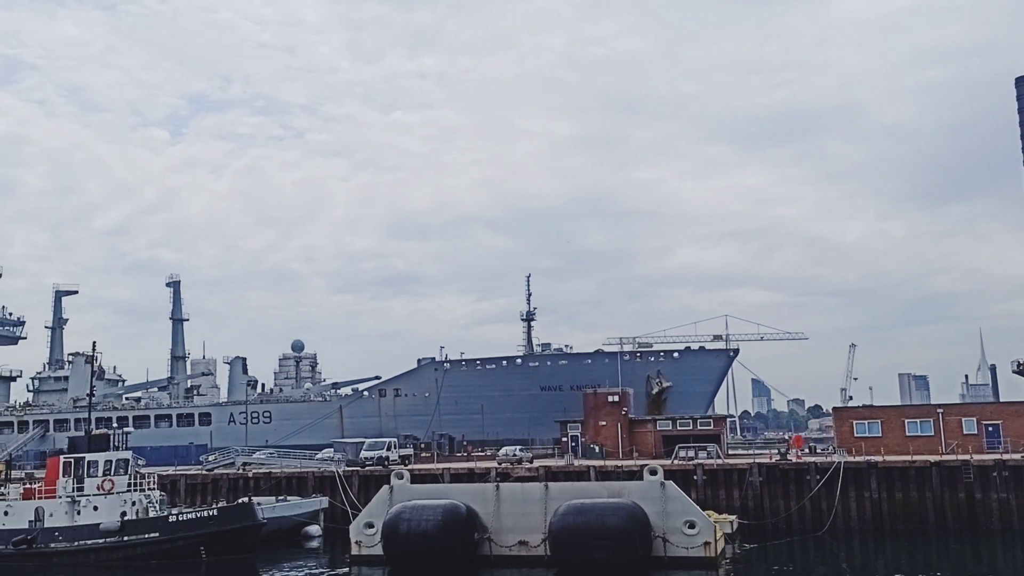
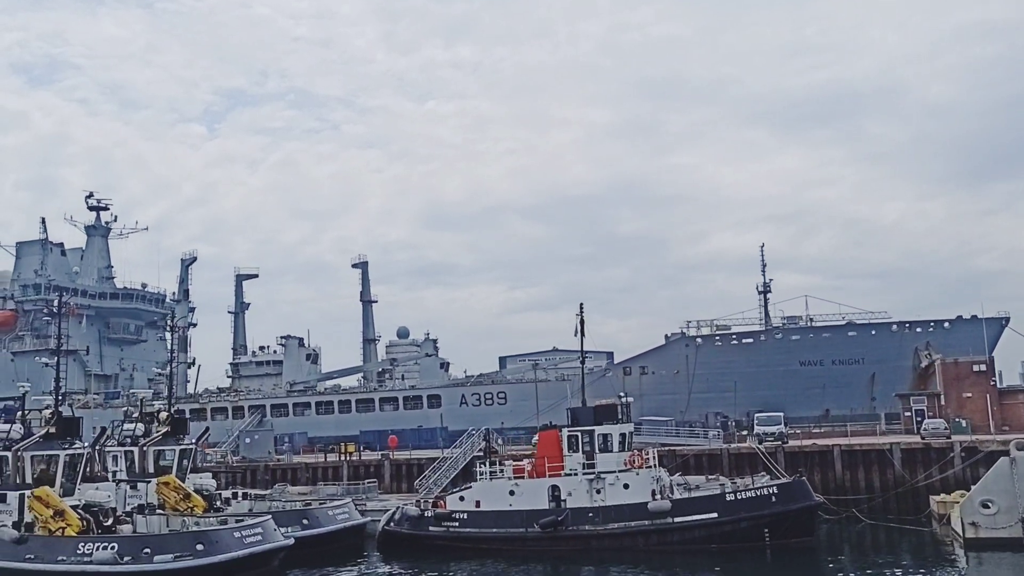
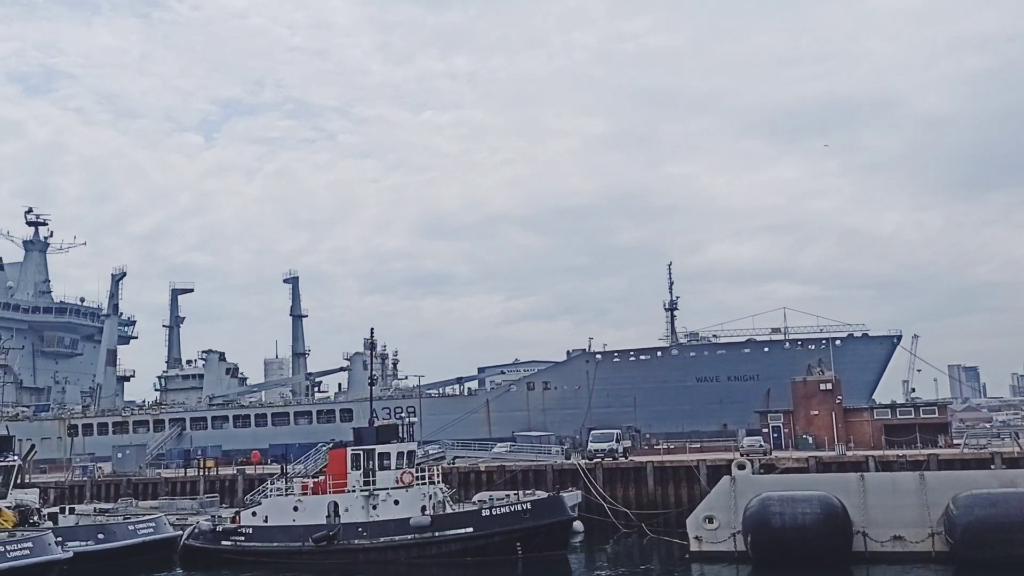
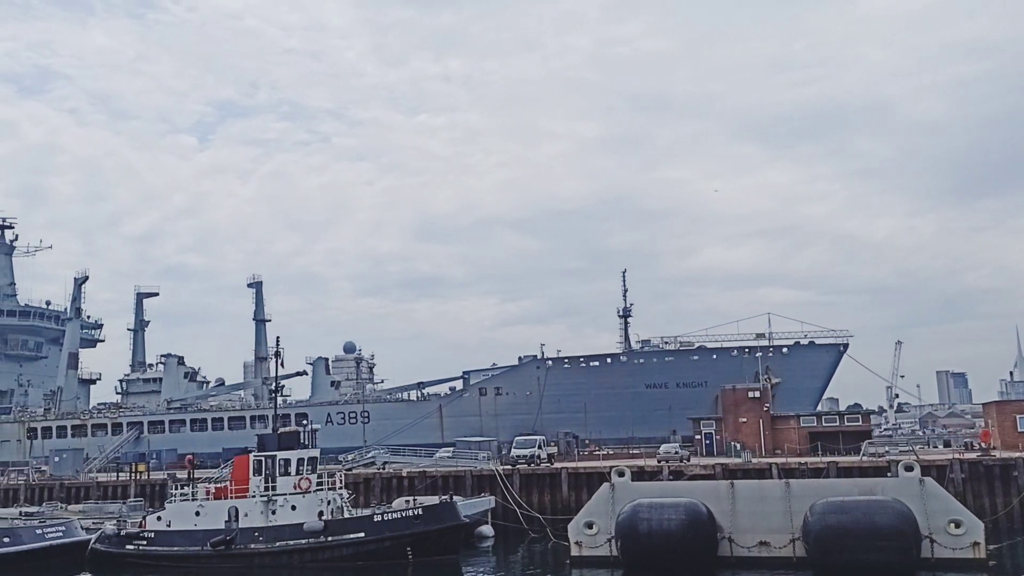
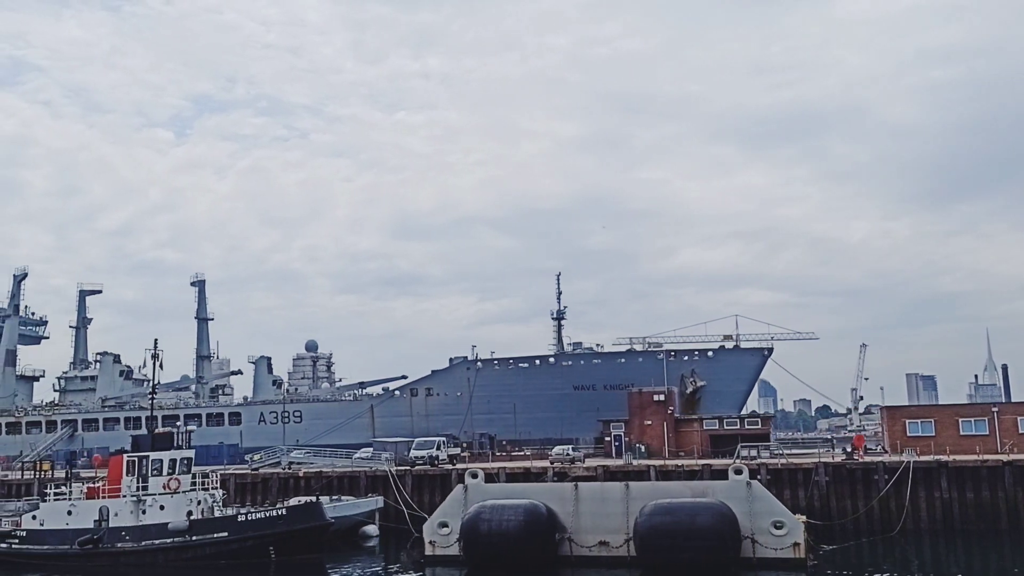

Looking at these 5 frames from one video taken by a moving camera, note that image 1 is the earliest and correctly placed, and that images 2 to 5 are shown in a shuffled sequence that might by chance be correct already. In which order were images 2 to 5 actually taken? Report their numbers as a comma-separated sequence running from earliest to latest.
5, 4, 3, 2
